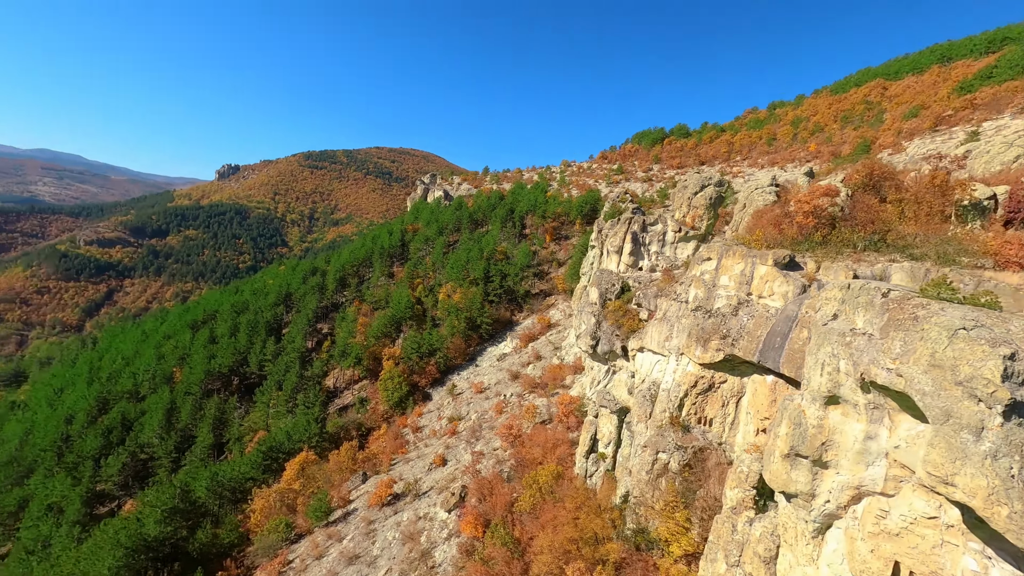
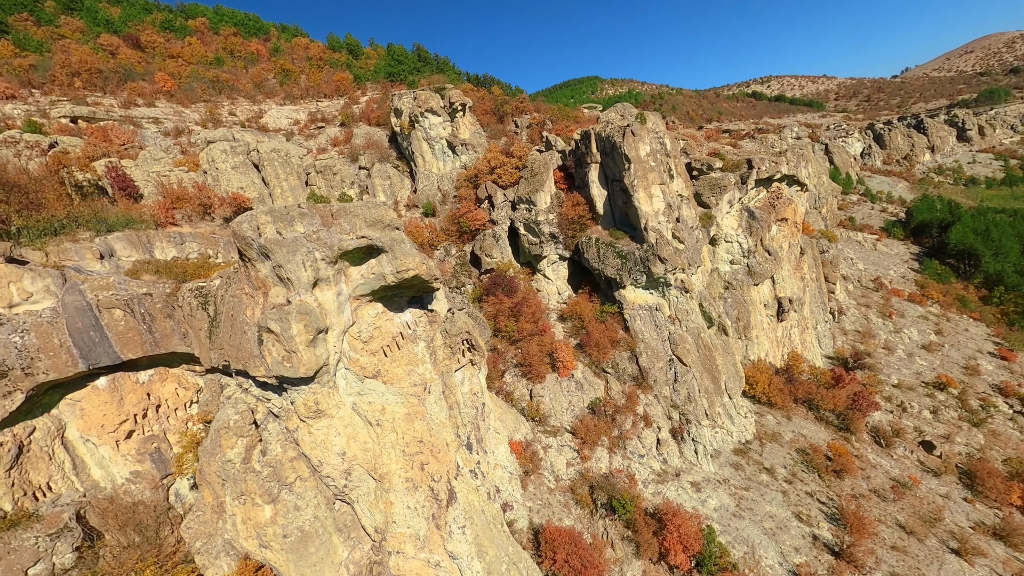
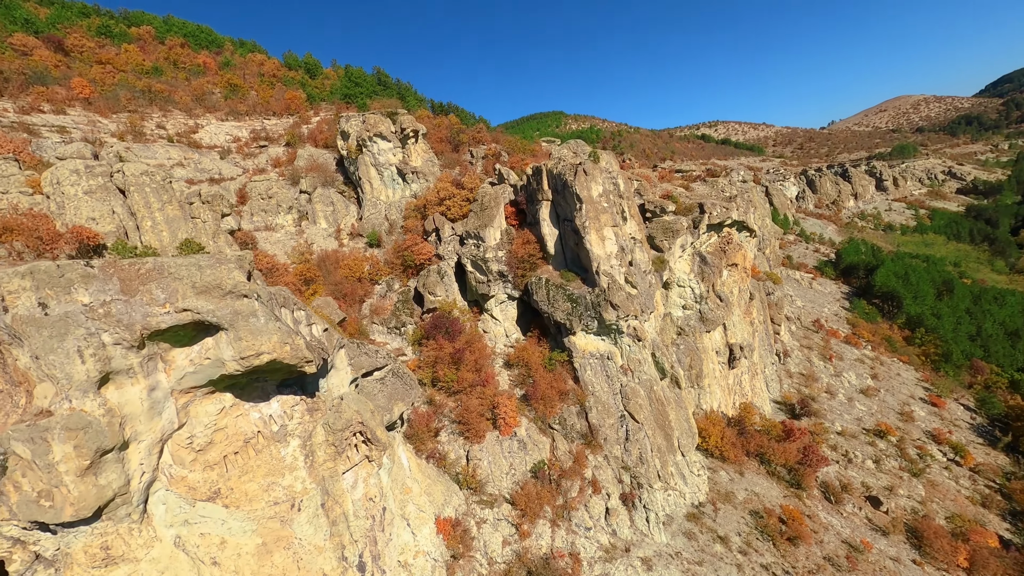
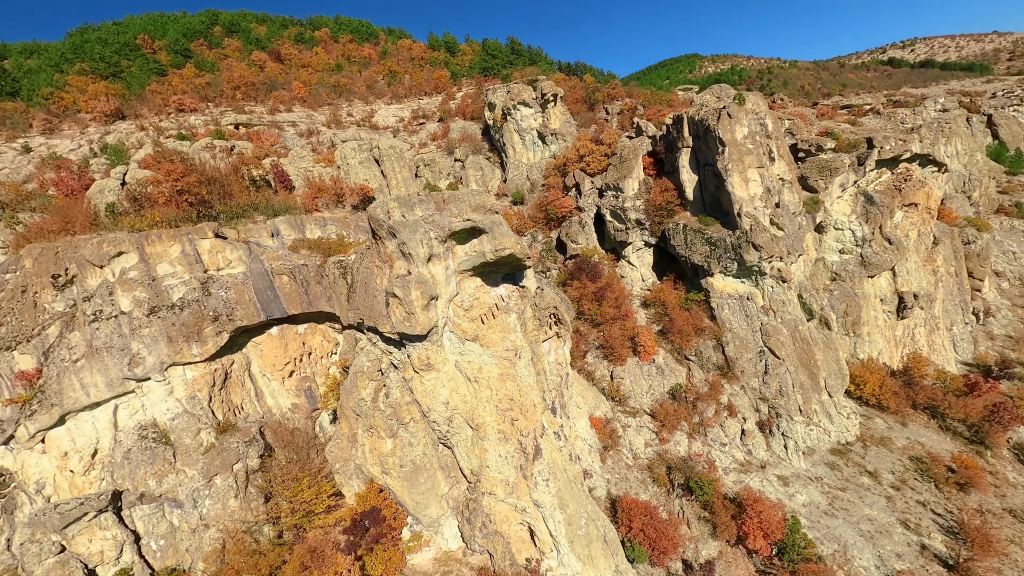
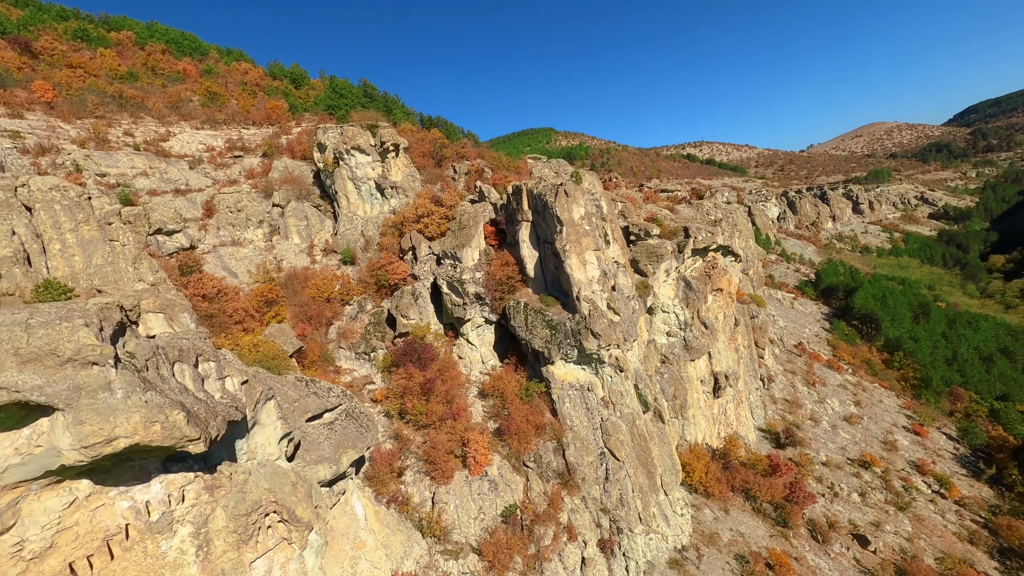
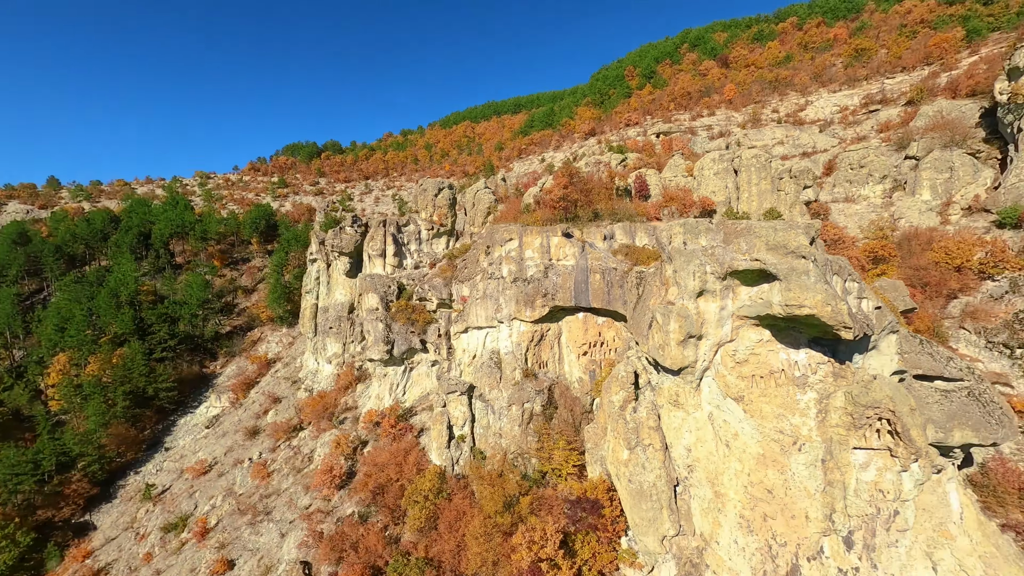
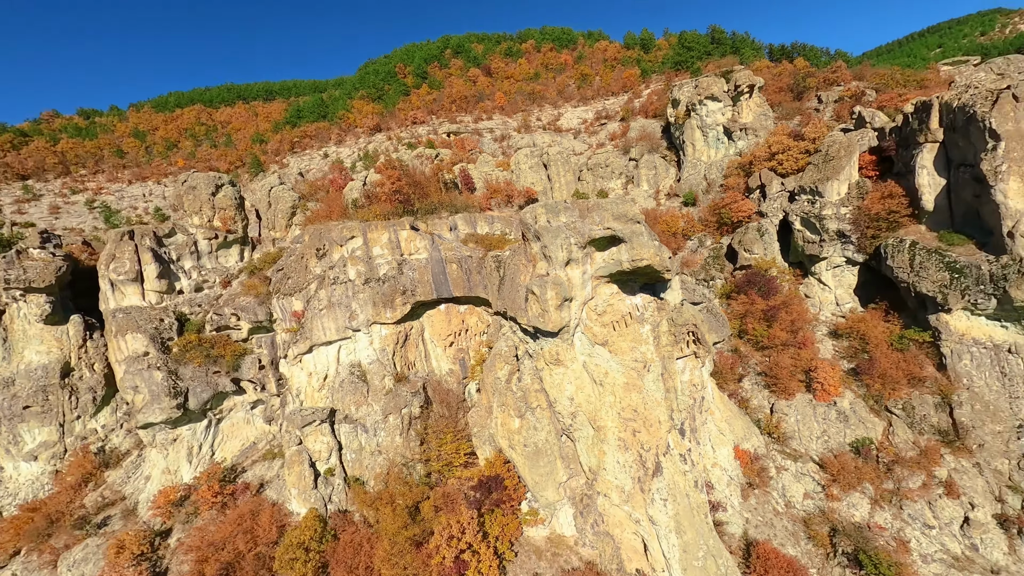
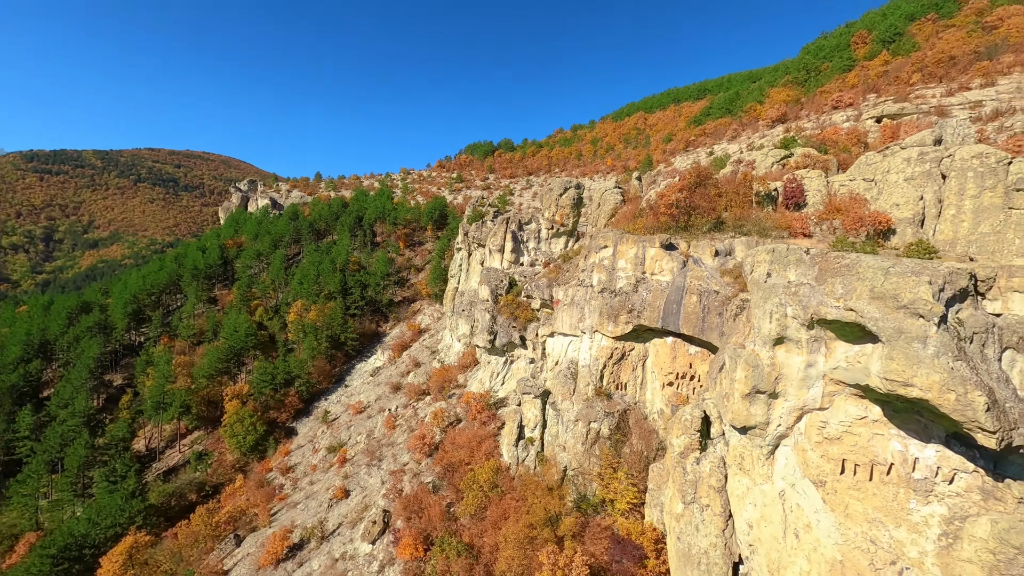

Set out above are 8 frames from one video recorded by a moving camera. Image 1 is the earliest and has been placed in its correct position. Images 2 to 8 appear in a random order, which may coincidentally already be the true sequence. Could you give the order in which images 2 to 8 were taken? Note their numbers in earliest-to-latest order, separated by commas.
8, 6, 7, 4, 2, 3, 5
